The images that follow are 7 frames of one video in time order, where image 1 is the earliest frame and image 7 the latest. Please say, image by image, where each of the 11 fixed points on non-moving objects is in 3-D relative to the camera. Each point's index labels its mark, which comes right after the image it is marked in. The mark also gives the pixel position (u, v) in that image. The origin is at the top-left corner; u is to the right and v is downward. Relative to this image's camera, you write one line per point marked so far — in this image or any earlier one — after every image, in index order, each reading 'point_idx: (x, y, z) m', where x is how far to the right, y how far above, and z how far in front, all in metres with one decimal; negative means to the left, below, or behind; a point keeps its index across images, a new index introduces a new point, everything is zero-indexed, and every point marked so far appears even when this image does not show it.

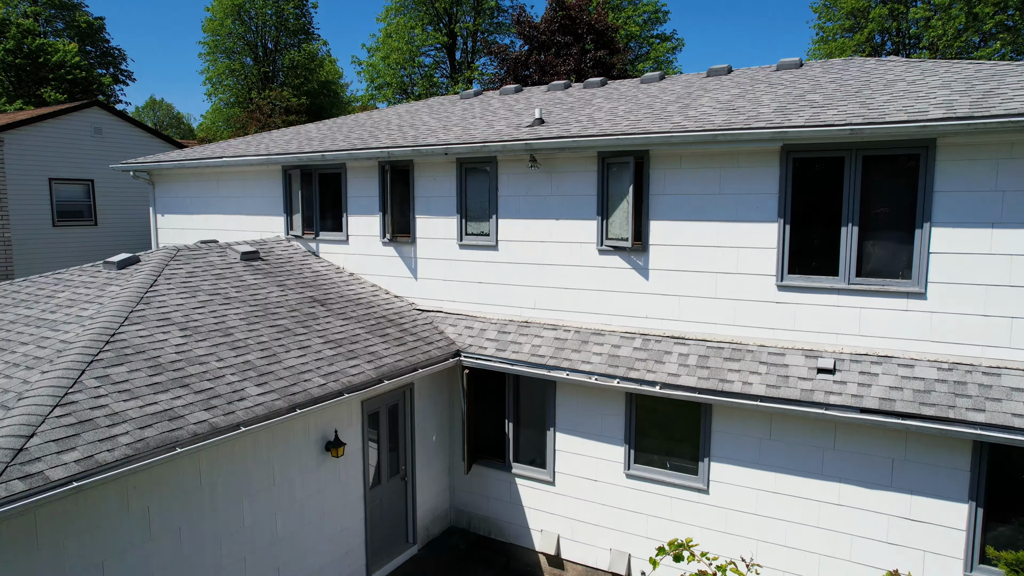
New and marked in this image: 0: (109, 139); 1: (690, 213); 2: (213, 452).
0: (-16.7, +6.2, +17.2) m
1: (+3.0, +1.3, +6.8) m
2: (-3.9, -2.1, +5.3) m
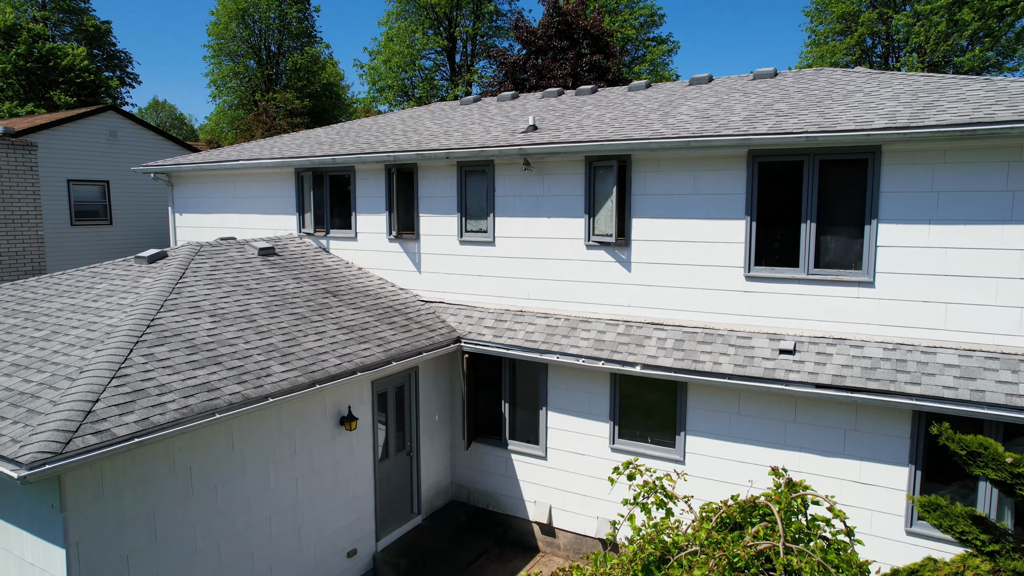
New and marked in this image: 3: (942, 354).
0: (-16.8, +6.4, +17.9) m
1: (+2.9, +1.4, +7.5) m
2: (-3.9, -1.9, +6.1) m
3: (+6.4, -1.0, +6.1) m
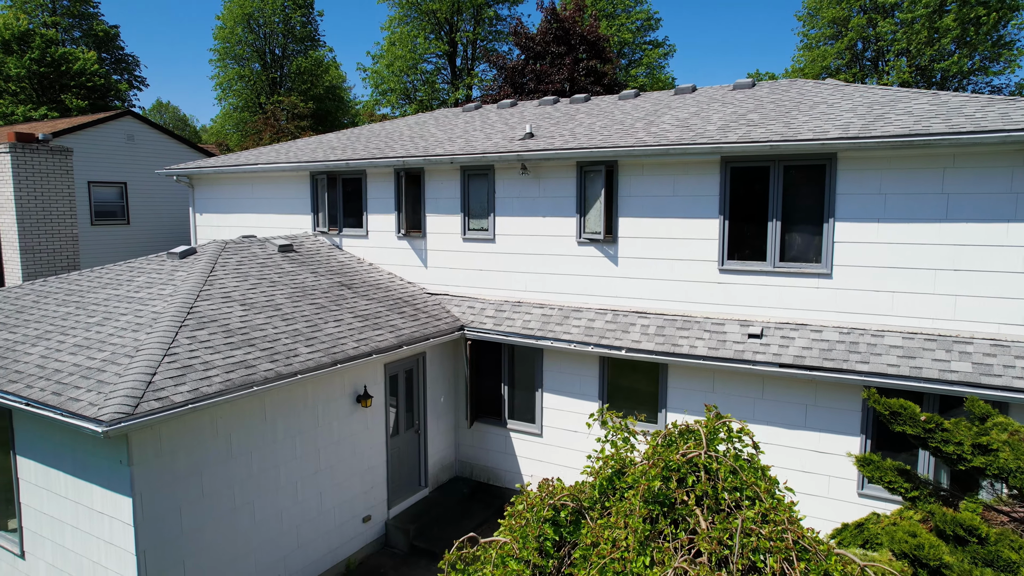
0: (-16.9, +6.5, +18.8) m
1: (+2.8, +1.6, +8.4) m
2: (-4.0, -1.8, +6.9) m
3: (+6.4, -0.8, +6.9) m
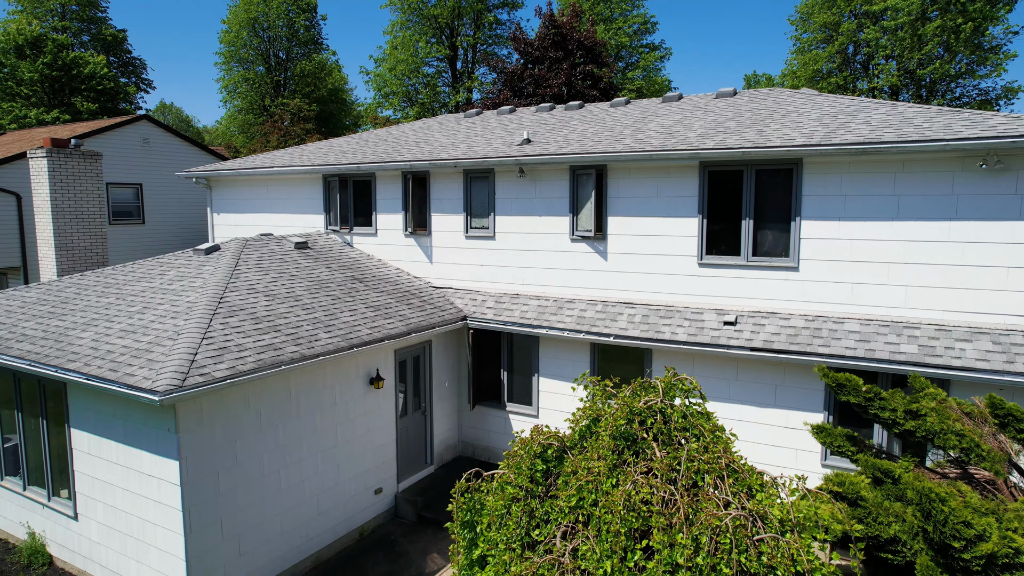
0: (-16.9, +6.7, +19.6) m
1: (+2.8, +1.7, +9.2) m
2: (-4.0, -1.6, +7.7) m
3: (+6.3, -0.6, +7.8) m
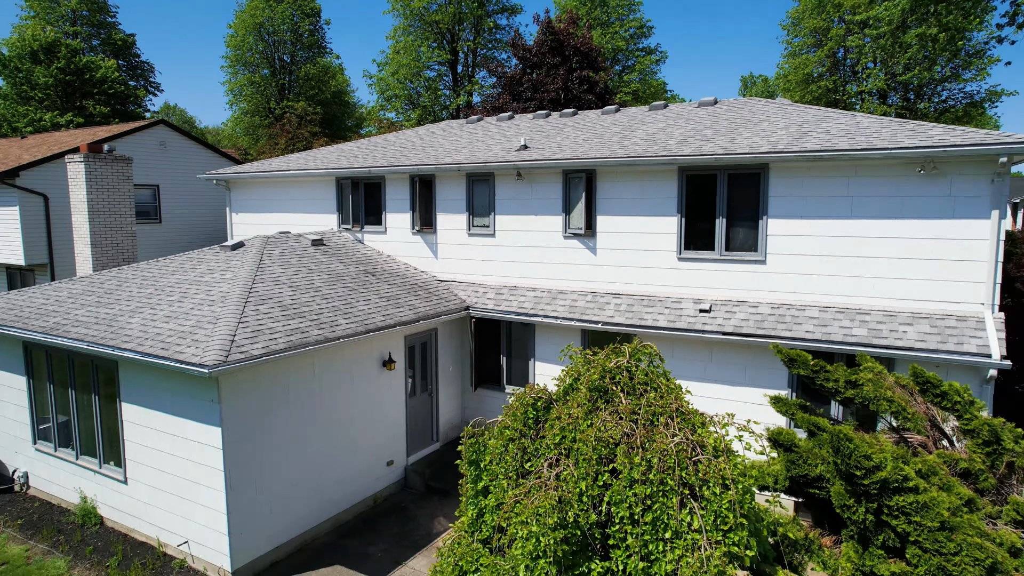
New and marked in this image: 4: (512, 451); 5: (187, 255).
0: (-17.0, +6.8, +20.6) m
1: (+2.8, +1.9, +10.2) m
2: (-4.0, -1.4, +8.7) m
3: (+6.3, -0.5, +8.8) m
4: (0.0, -1.9, +4.9) m
5: (-8.8, +0.9, +11.2) m
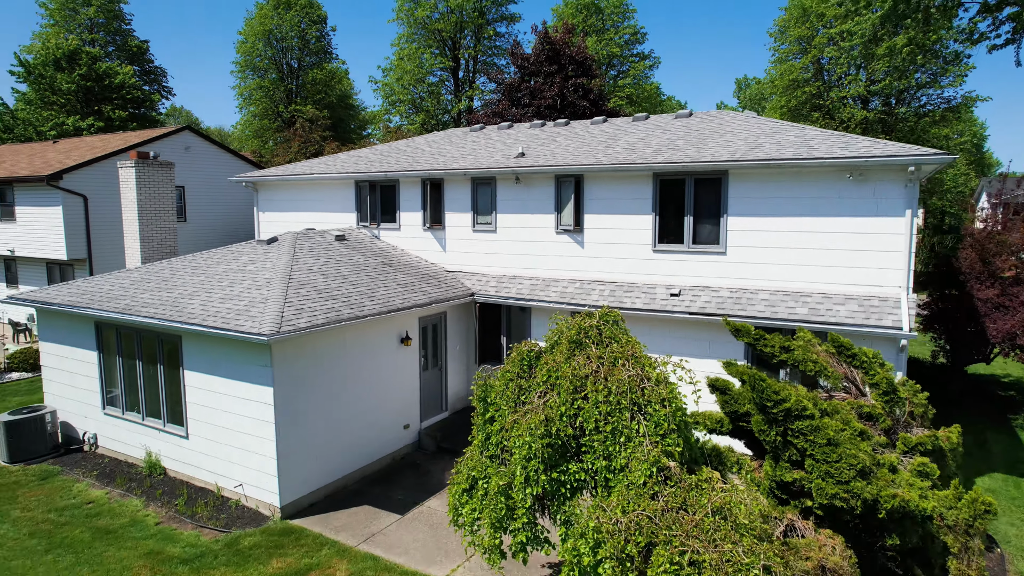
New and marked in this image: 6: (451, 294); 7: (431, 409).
0: (-17.0, +7.2, +22.2) m
1: (+2.7, +2.3, +11.8) m
2: (-4.1, -1.1, +10.3) m
3: (+6.3, -0.1, +10.4) m
4: (0.0, -1.6, +6.6) m
5: (-8.8, +1.2, +12.8) m
6: (-1.8, -0.2, +12.3) m
7: (-2.4, -3.7, +12.5) m
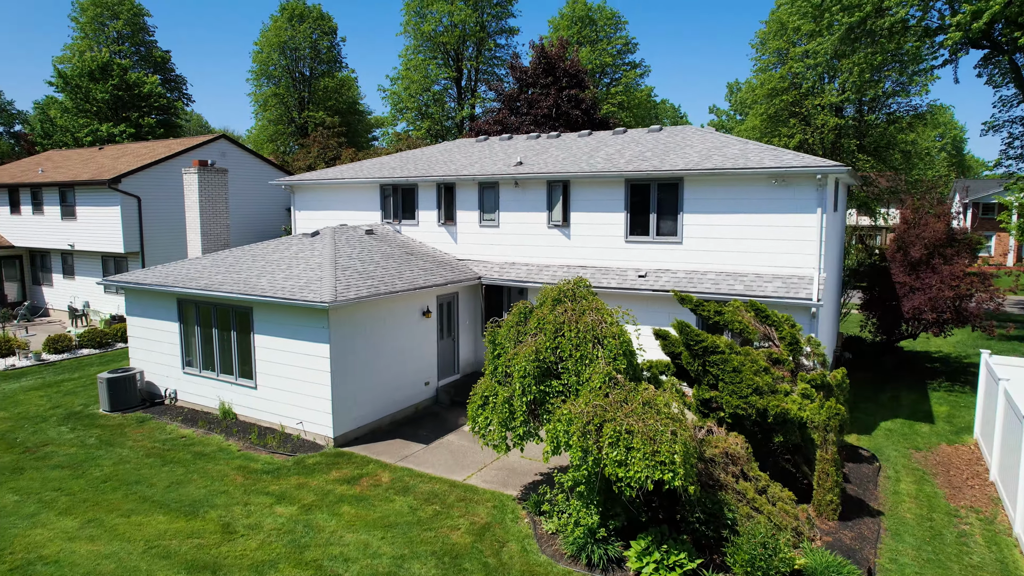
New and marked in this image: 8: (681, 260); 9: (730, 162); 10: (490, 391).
0: (-17.0, +7.7, +24.8) m
1: (+2.7, +2.8, +14.6) m
2: (-4.0, -0.5, +13.0) m
3: (+6.3, +0.4, +13.2) m
4: (0.0, -1.1, +9.3) m
5: (-8.8, +1.8, +15.5) m
6: (-1.8, +0.4, +15.1) m
7: (-2.4, -3.1, +15.2) m
8: (+5.5, +0.9, +13.6) m
9: (+6.8, +3.9, +12.9) m
10: (-0.5, -2.3, +9.1) m
